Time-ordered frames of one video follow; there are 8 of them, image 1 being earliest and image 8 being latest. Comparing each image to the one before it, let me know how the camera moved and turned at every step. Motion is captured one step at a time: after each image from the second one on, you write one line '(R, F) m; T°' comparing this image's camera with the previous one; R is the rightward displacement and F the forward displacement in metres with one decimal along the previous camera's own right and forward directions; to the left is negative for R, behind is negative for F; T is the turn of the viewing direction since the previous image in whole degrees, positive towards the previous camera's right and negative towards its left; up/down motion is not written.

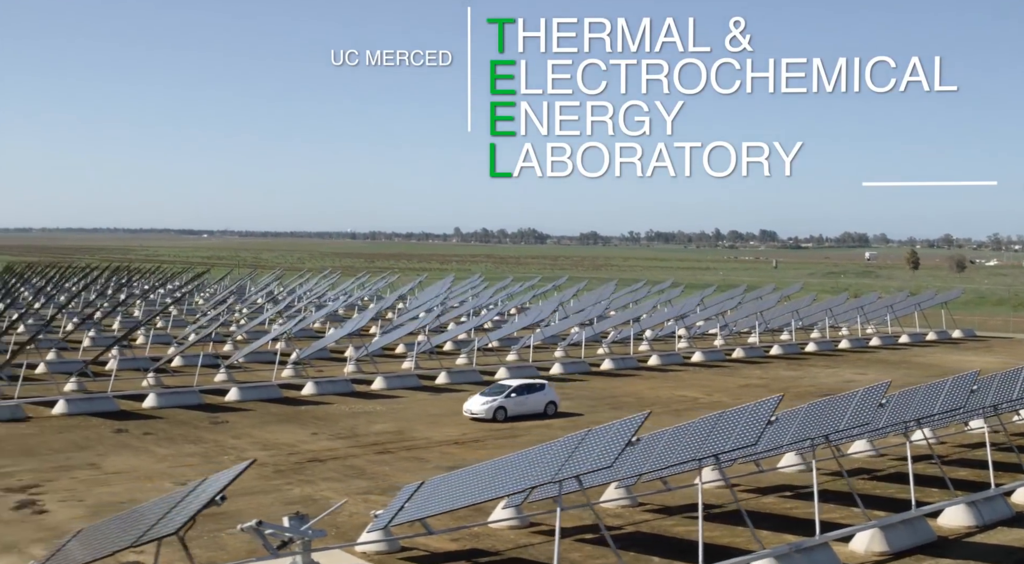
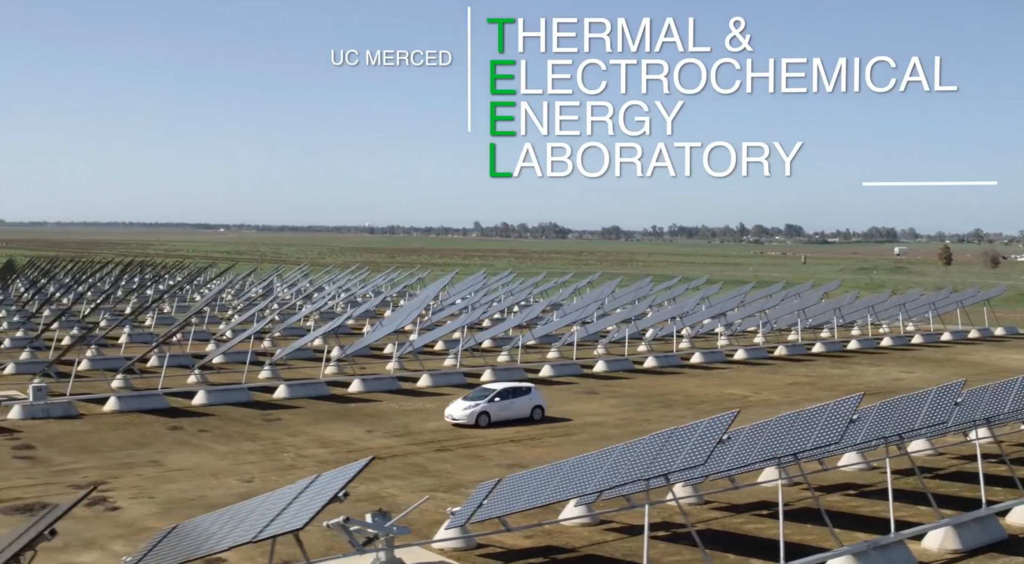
(-0.6, -0.4) m; -1°
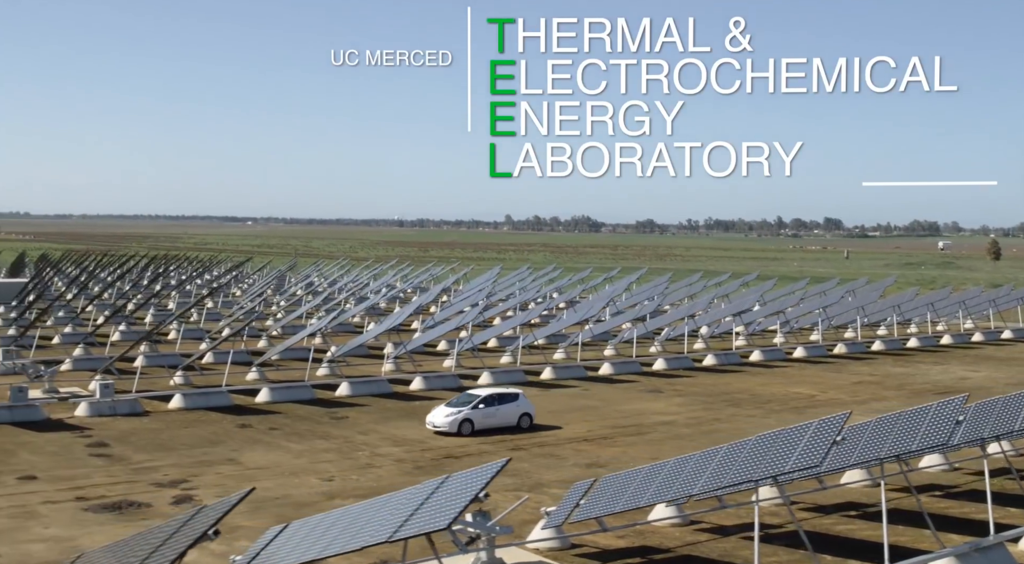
(-0.7, -0.3) m; -1°
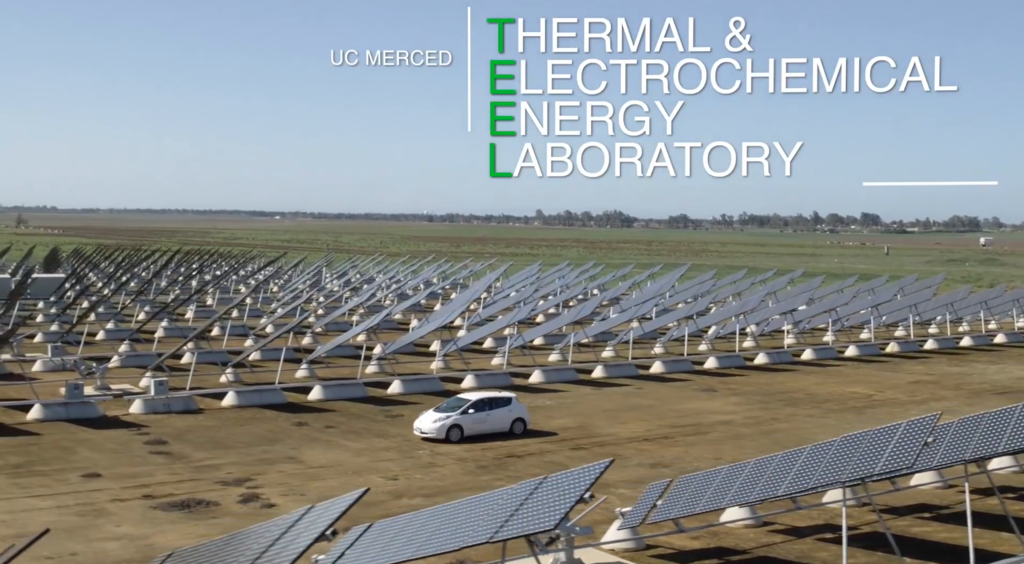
(-0.5, -0.2) m; -1°
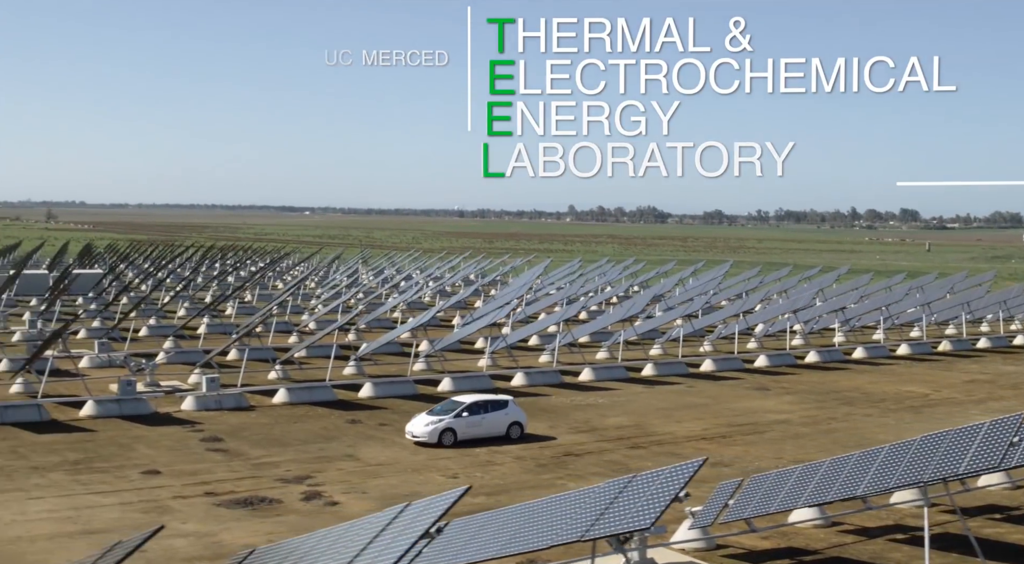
(-0.4, -0.1) m; -1°
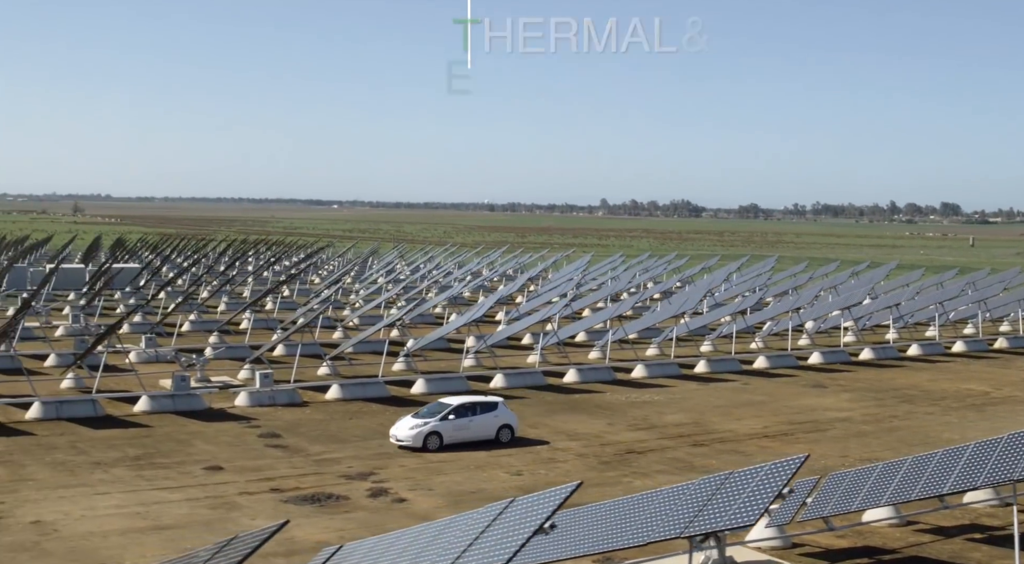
(-0.5, -0.1) m; -1°
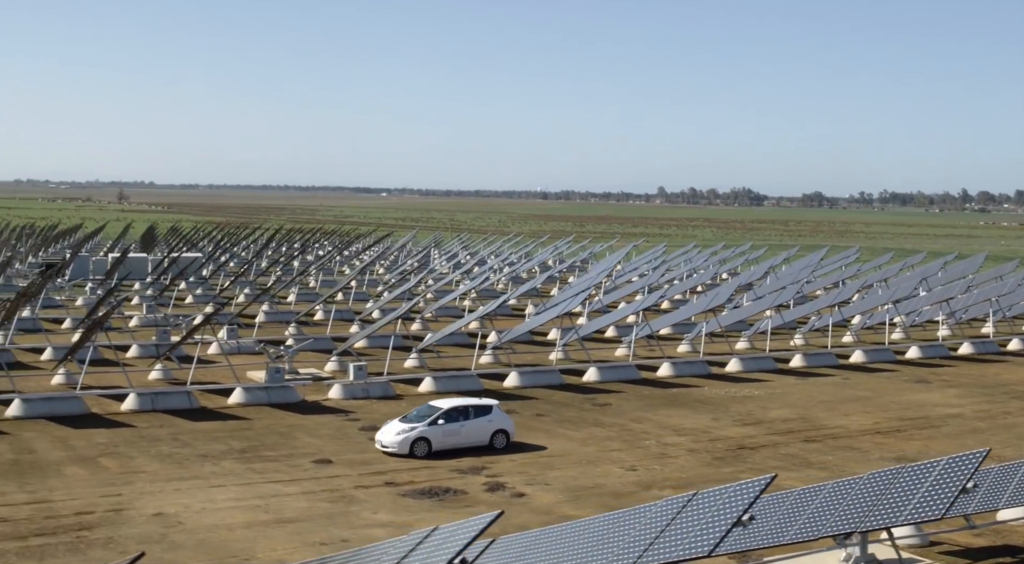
(-0.9, -0.2) m; -2°
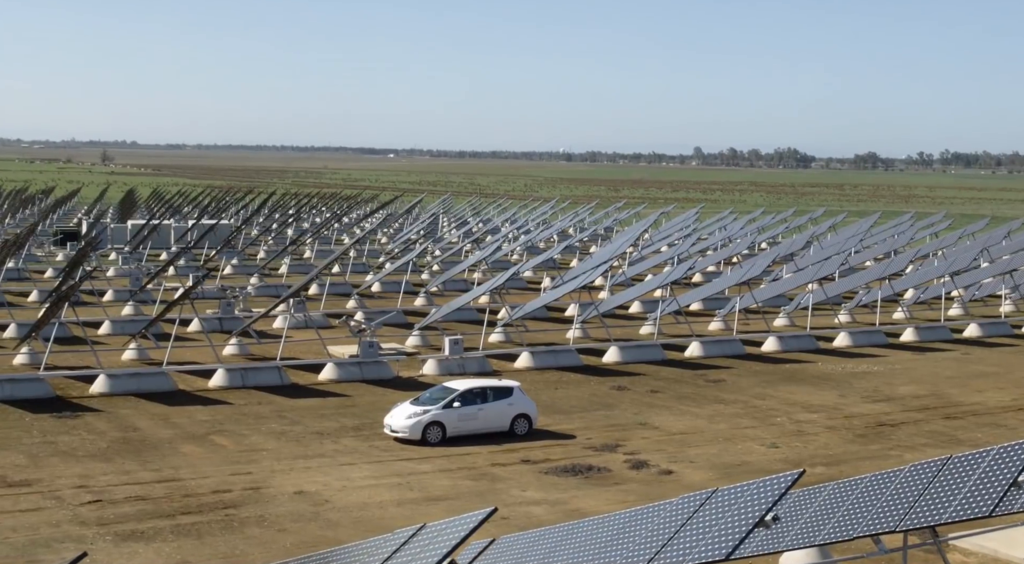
(-1.8, -0.1) m; -1°
